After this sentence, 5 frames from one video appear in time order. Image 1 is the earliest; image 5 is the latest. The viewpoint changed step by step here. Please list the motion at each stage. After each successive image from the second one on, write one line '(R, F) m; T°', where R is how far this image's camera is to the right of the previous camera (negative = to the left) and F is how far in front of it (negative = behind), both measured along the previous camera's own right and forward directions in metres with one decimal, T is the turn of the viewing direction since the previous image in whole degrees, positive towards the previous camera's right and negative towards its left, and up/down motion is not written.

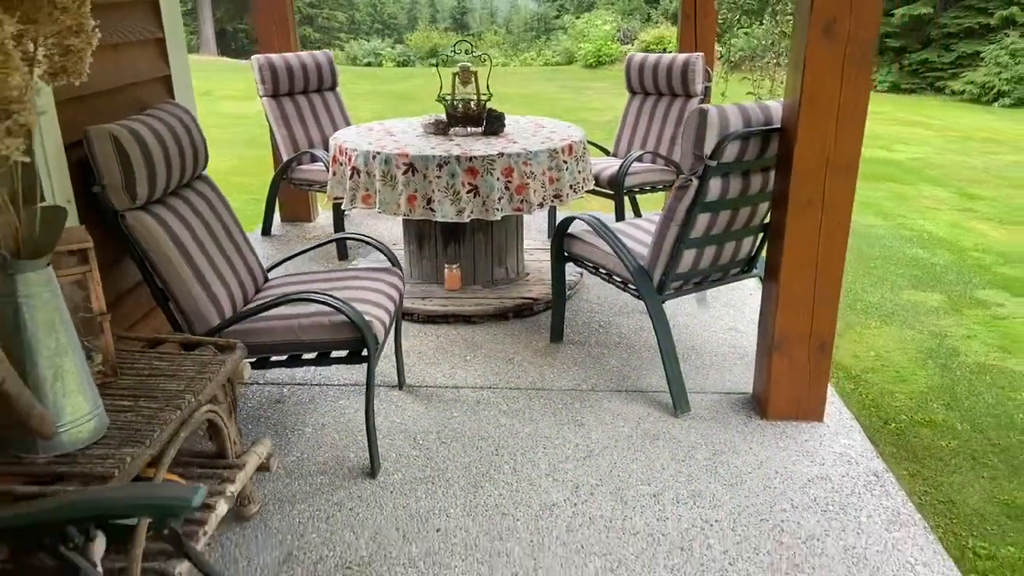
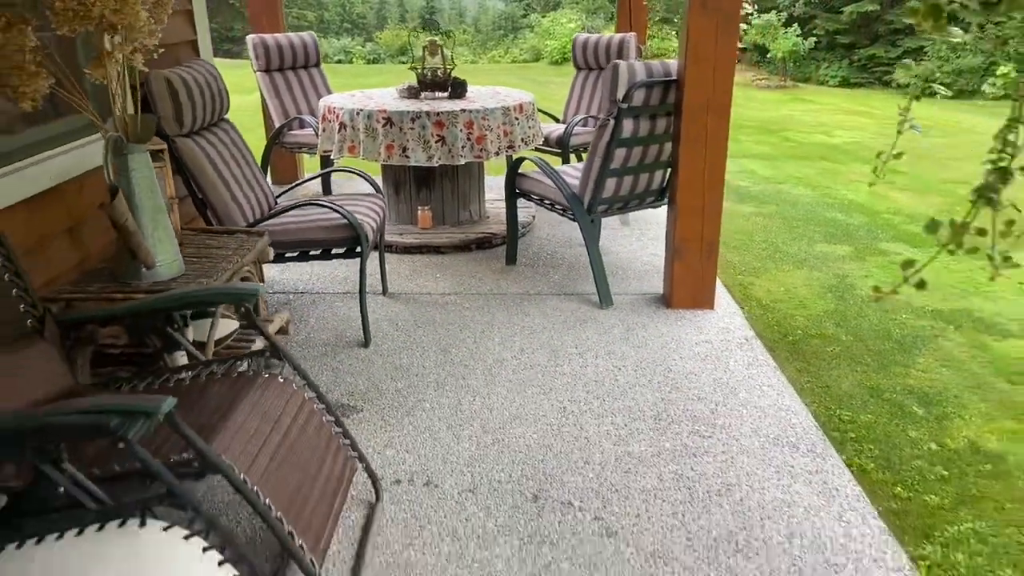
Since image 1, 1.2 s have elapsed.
(0.0, -0.6) m; +2°
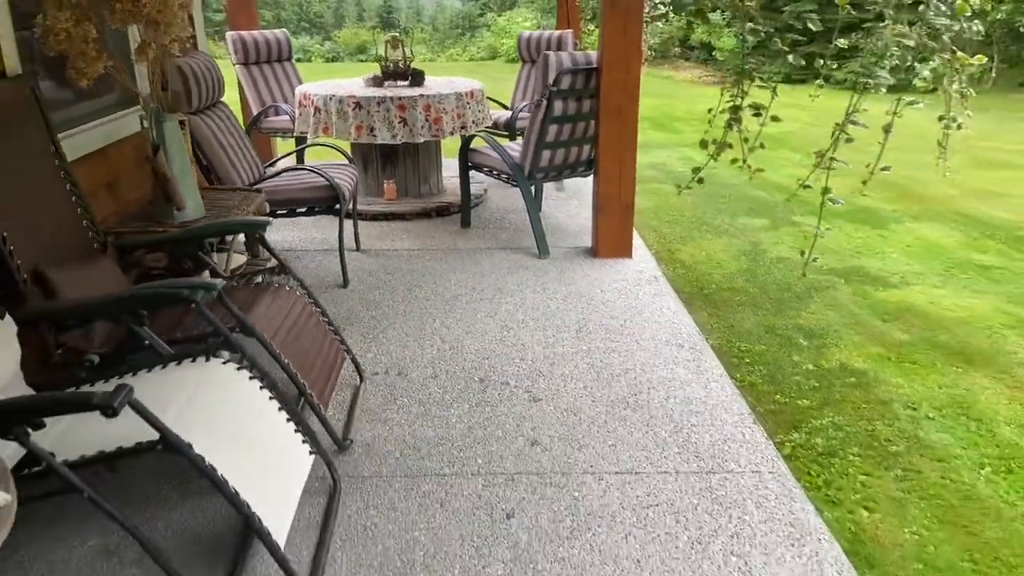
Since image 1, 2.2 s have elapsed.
(0.0, -0.6) m; +3°
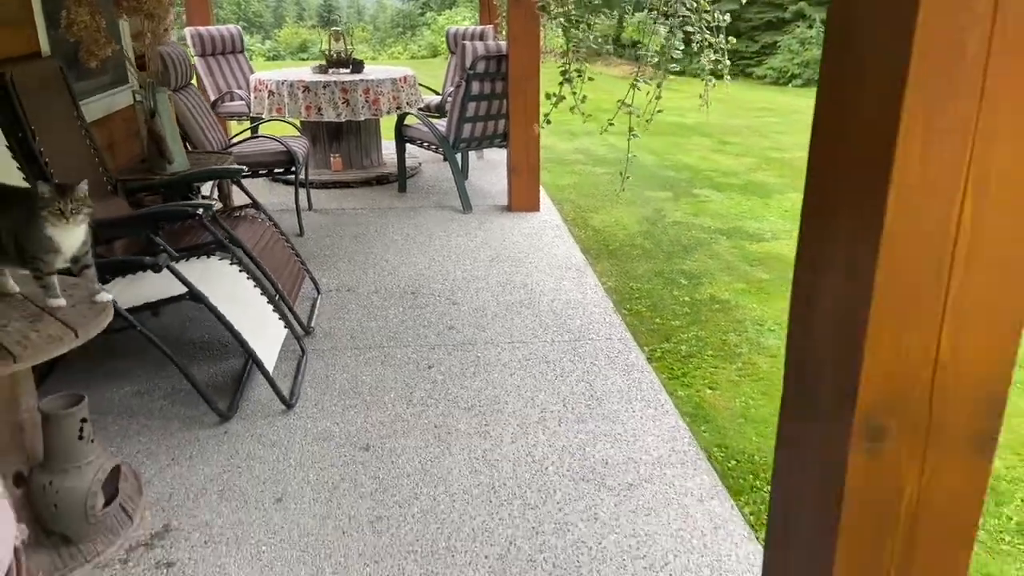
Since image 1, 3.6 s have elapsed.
(+0.1, -0.8) m; +4°
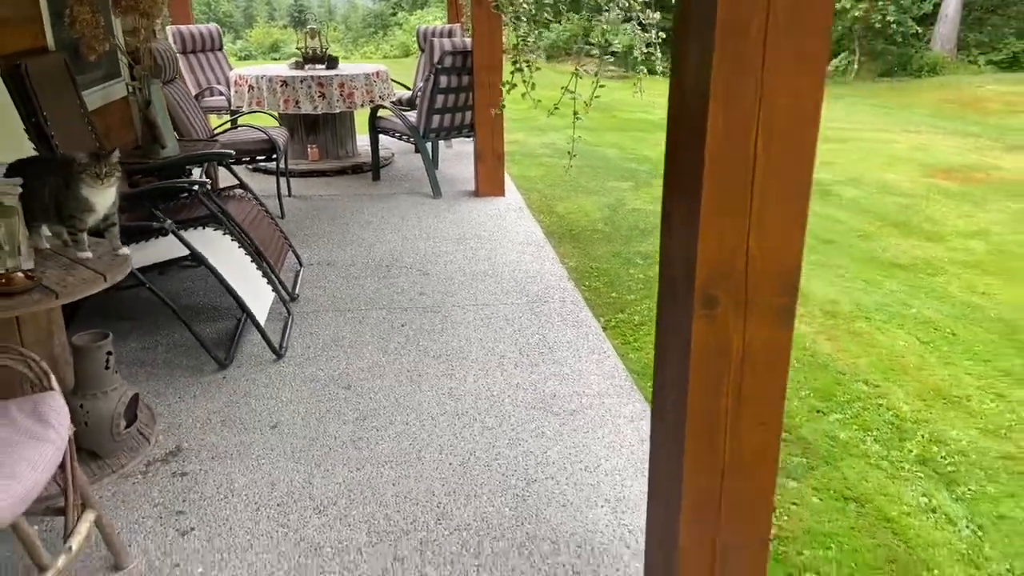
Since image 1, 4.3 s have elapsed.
(0.0, -0.3) m; +2°
